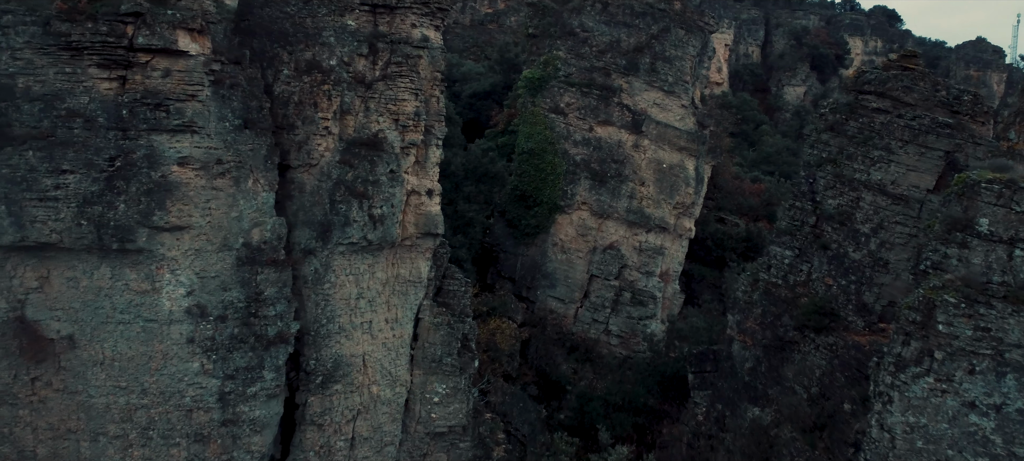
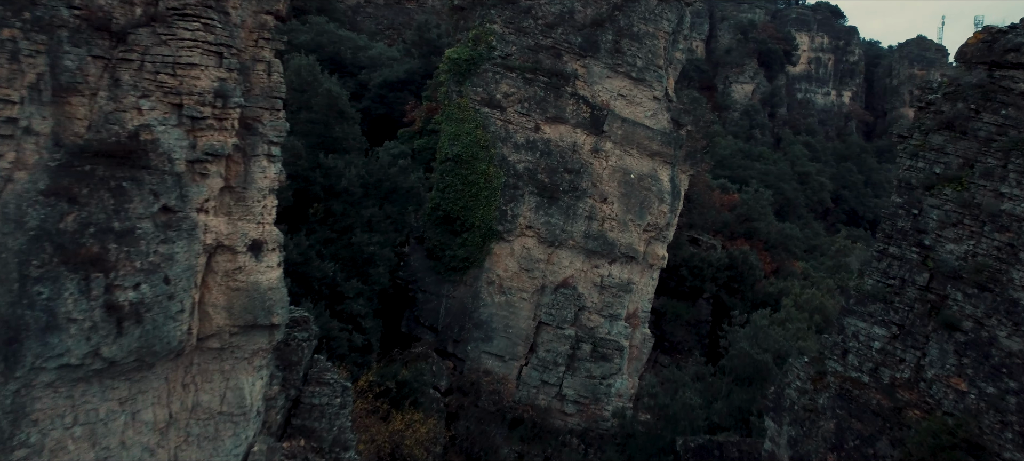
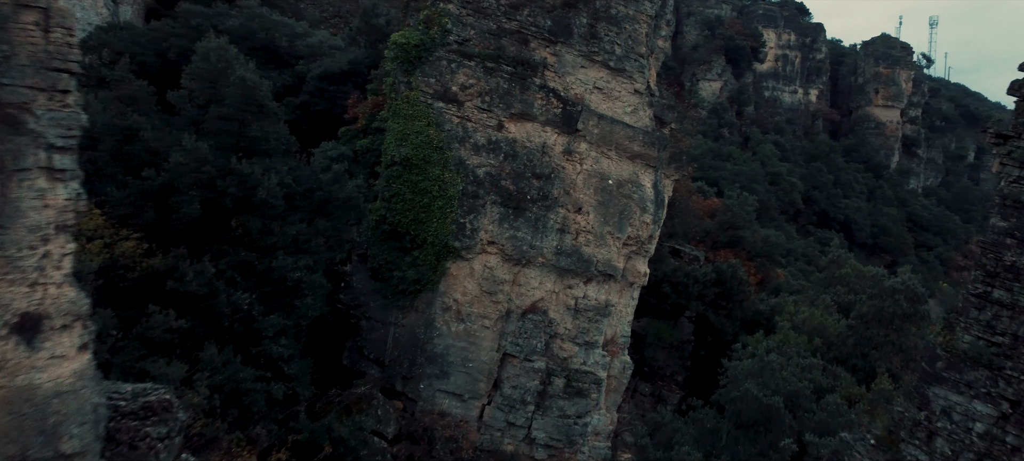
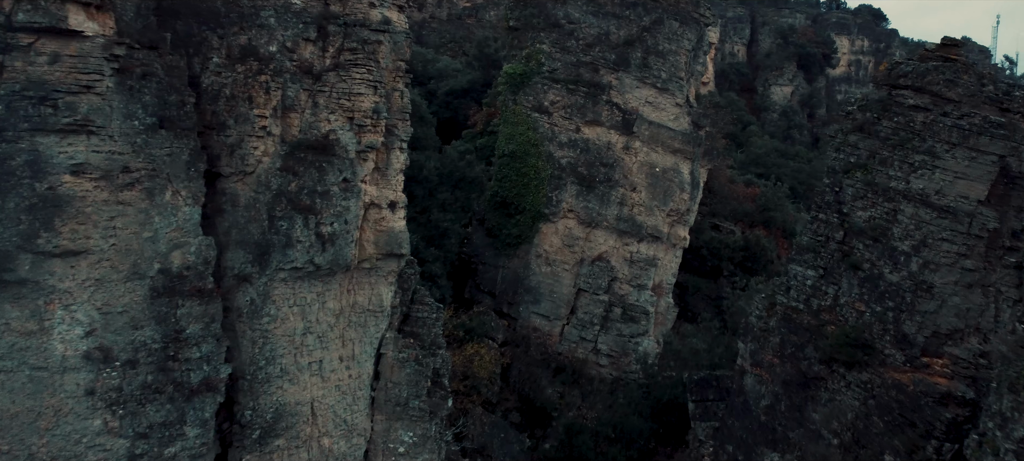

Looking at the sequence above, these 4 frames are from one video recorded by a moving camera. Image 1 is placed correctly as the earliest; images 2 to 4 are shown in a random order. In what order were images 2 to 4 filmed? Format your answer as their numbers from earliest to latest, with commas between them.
4, 2, 3
